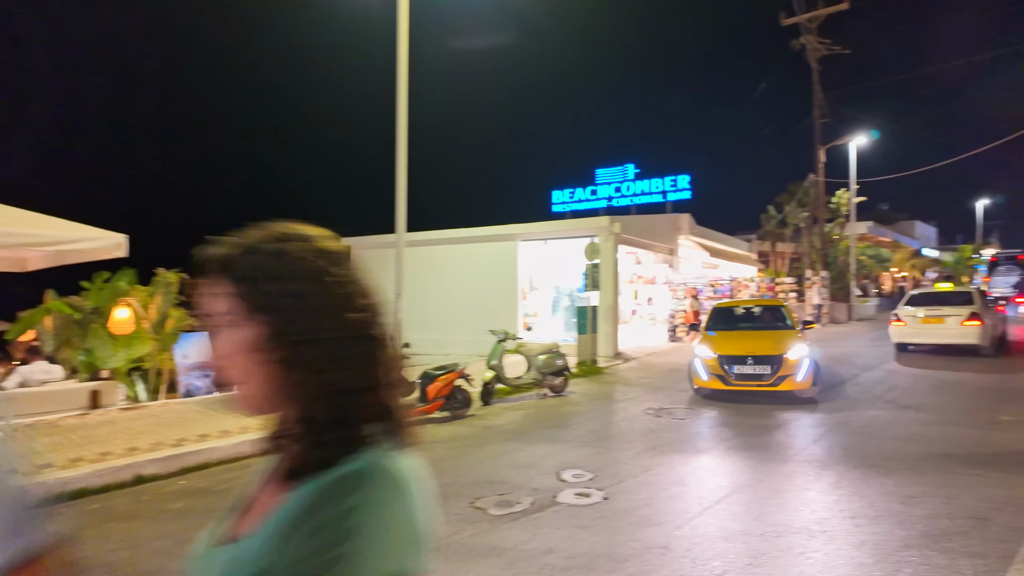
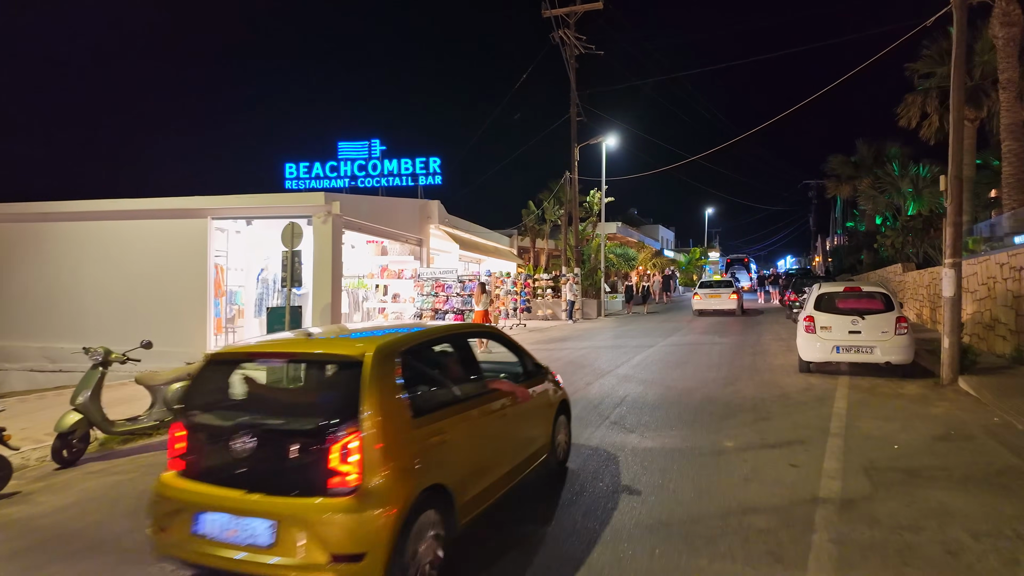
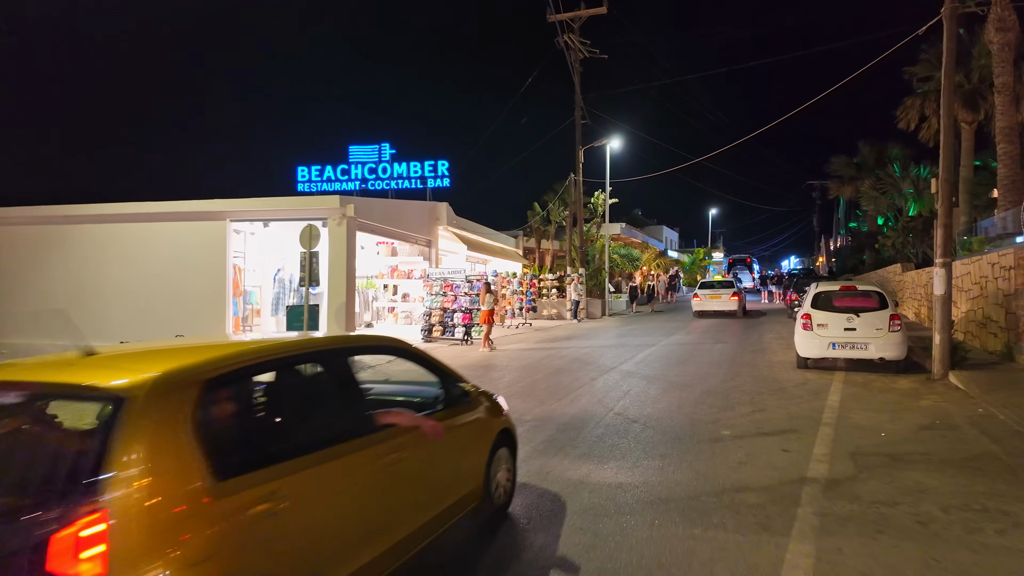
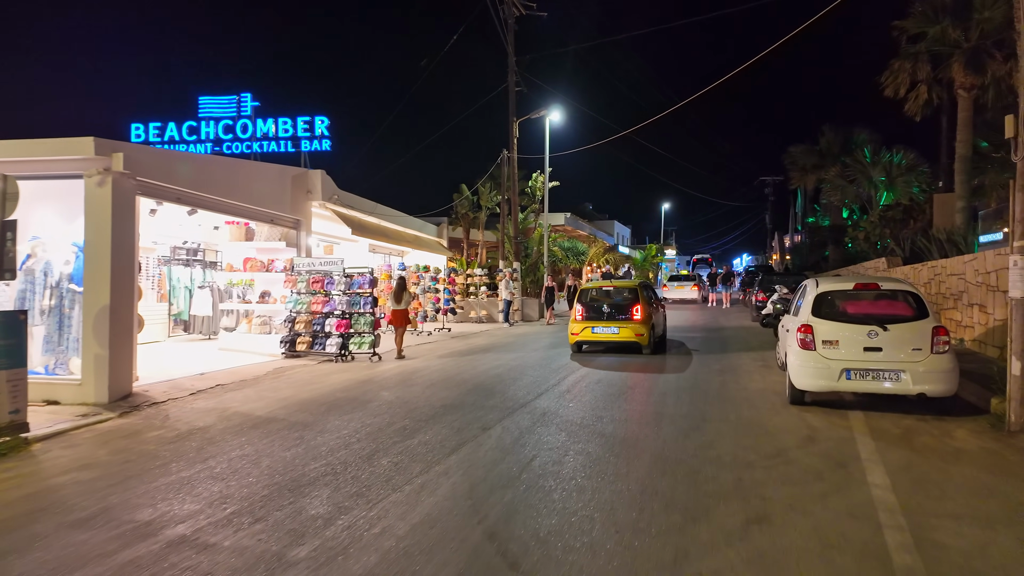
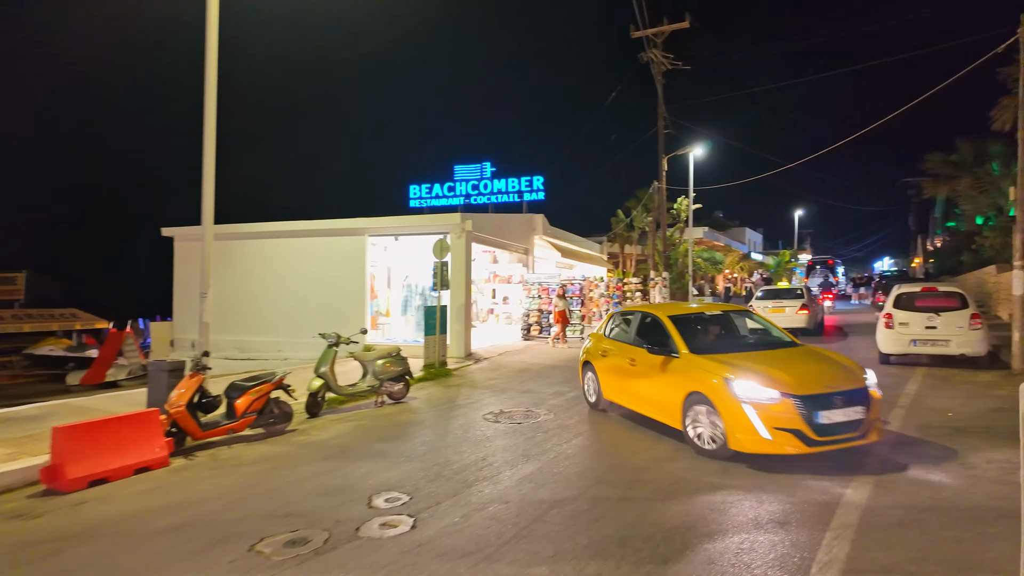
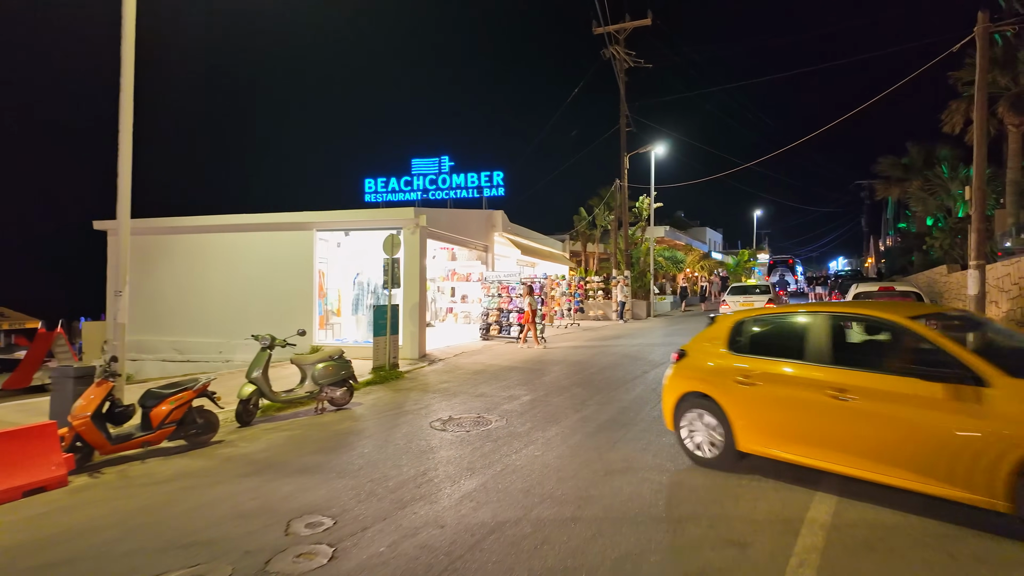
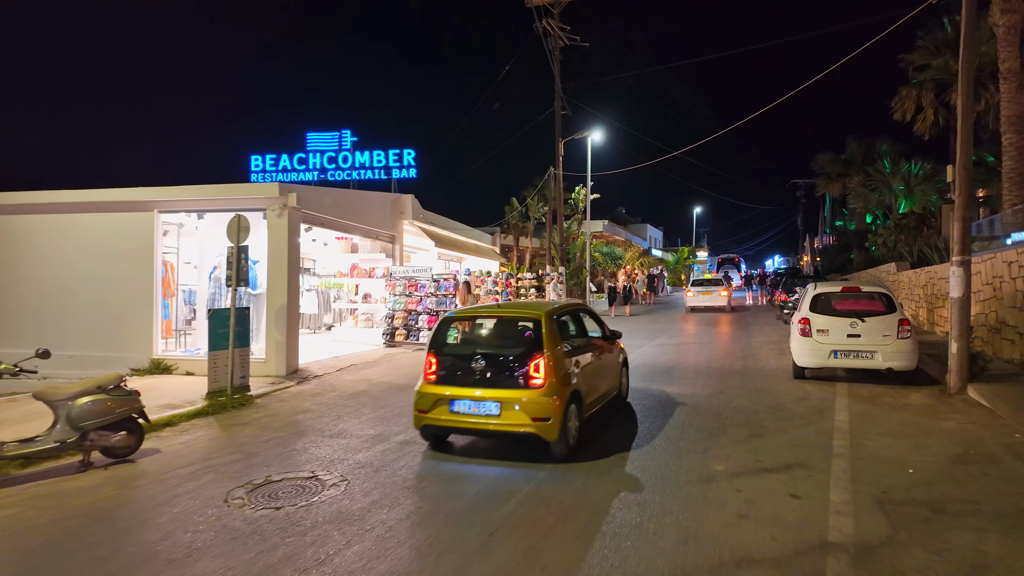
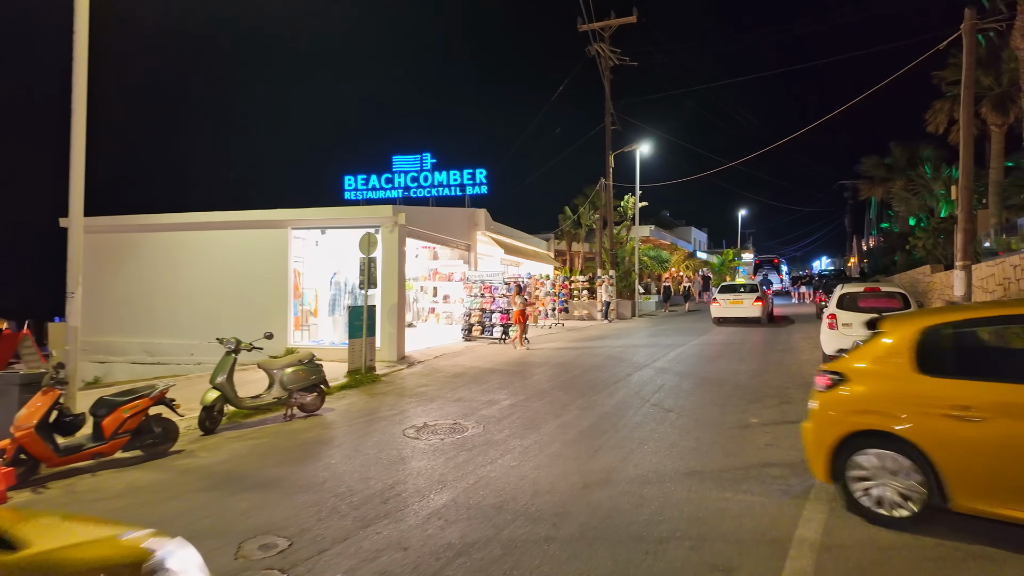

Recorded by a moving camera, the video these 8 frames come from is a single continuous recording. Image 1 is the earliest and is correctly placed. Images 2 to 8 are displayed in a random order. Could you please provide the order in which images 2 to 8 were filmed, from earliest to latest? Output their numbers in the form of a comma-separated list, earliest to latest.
5, 6, 8, 3, 2, 7, 4
